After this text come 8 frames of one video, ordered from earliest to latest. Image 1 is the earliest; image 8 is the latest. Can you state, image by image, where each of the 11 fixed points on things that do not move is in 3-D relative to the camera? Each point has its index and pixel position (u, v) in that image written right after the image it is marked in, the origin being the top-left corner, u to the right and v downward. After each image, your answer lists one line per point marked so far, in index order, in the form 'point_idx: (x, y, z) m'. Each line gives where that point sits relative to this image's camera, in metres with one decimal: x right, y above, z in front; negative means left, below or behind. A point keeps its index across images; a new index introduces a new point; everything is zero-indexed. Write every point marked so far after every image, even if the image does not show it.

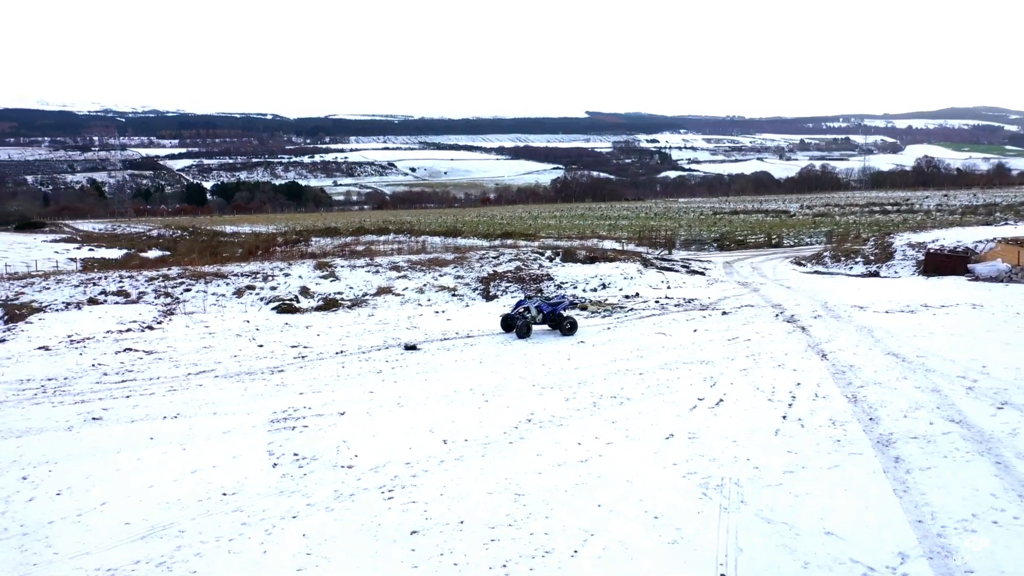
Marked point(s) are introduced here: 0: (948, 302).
0: (+6.6, -0.2, +12.4) m
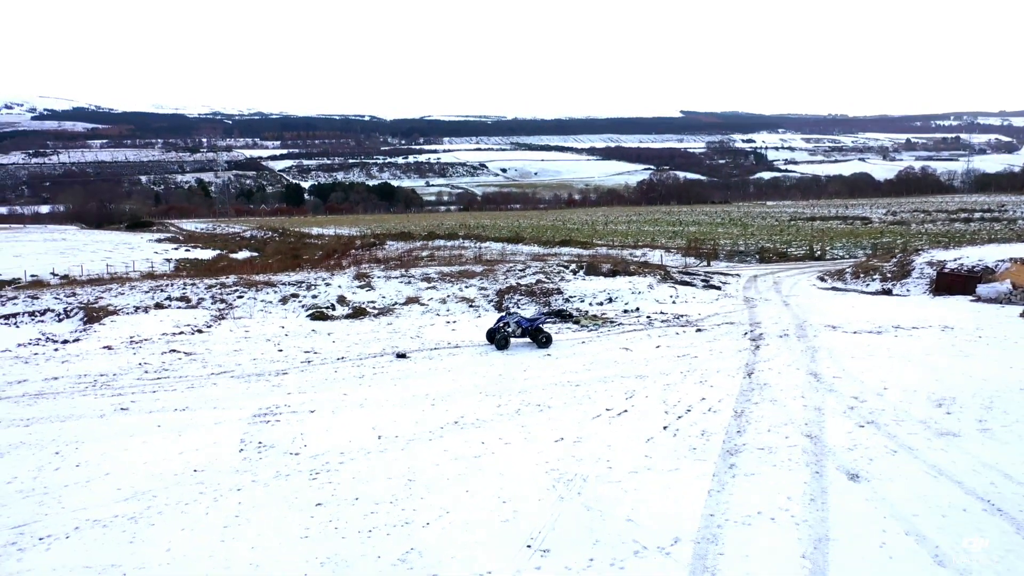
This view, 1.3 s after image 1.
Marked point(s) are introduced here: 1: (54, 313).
0: (+6.5, -0.6, +13.1) m
1: (-9.0, -0.5, +16.1) m
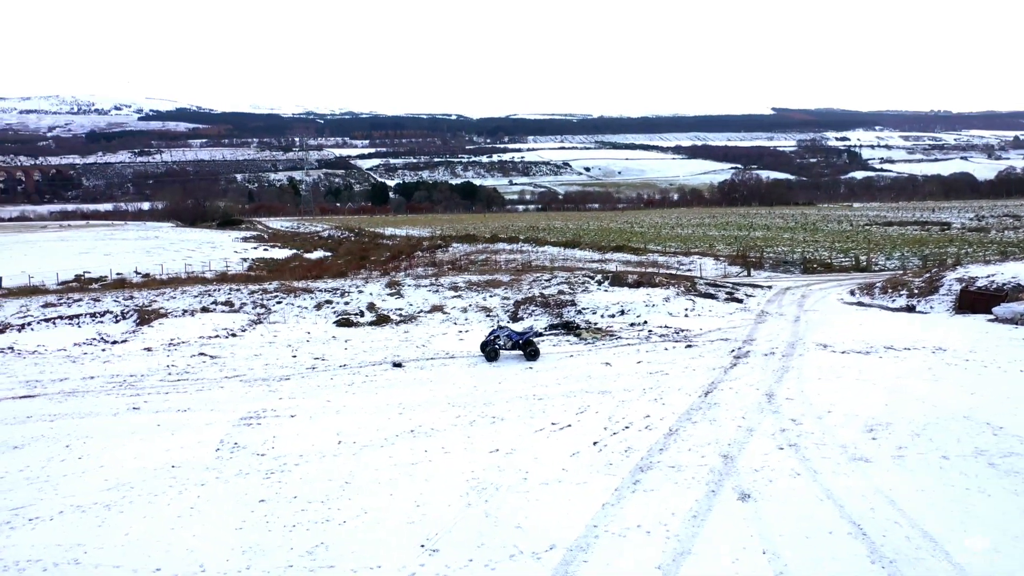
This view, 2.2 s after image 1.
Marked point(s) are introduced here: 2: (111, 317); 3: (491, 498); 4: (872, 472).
0: (+6.5, -0.9, +13.2) m
1: (-8.7, -0.6, +17.7) m
2: (-8.6, -0.6, +17.6) m
3: (-0.2, -1.8, +7.0) m
4: (+3.3, -1.7, +7.5) m
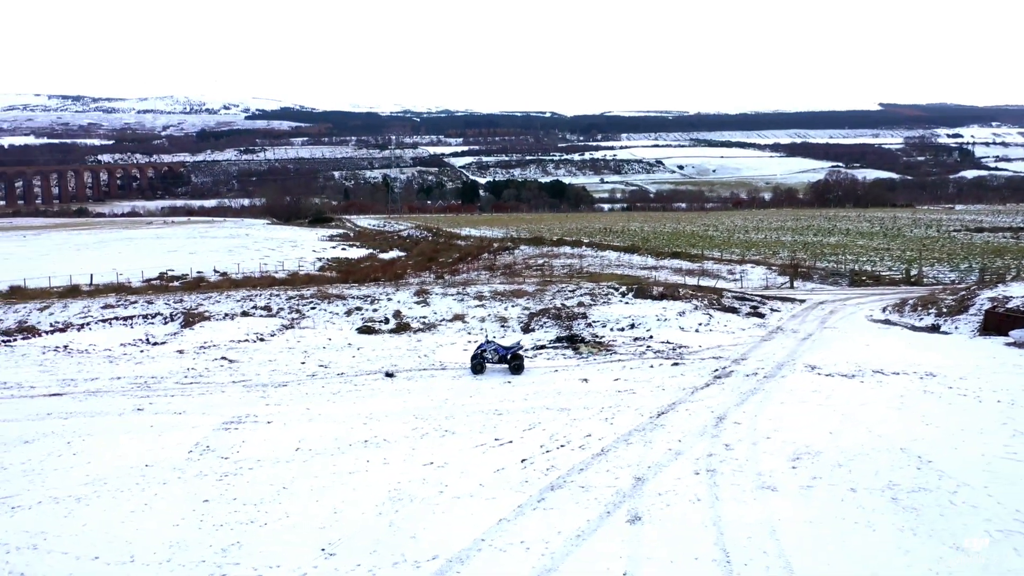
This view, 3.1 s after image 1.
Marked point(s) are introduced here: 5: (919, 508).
0: (+6.3, -1.3, +13.0) m
1: (-8.3, -0.7, +19.3) m
2: (-8.2, -0.7, +19.2) m
3: (-1.0, -2.1, +7.6) m
4: (+2.5, -2.0, +7.7) m
5: (+3.7, -2.0, +7.5) m
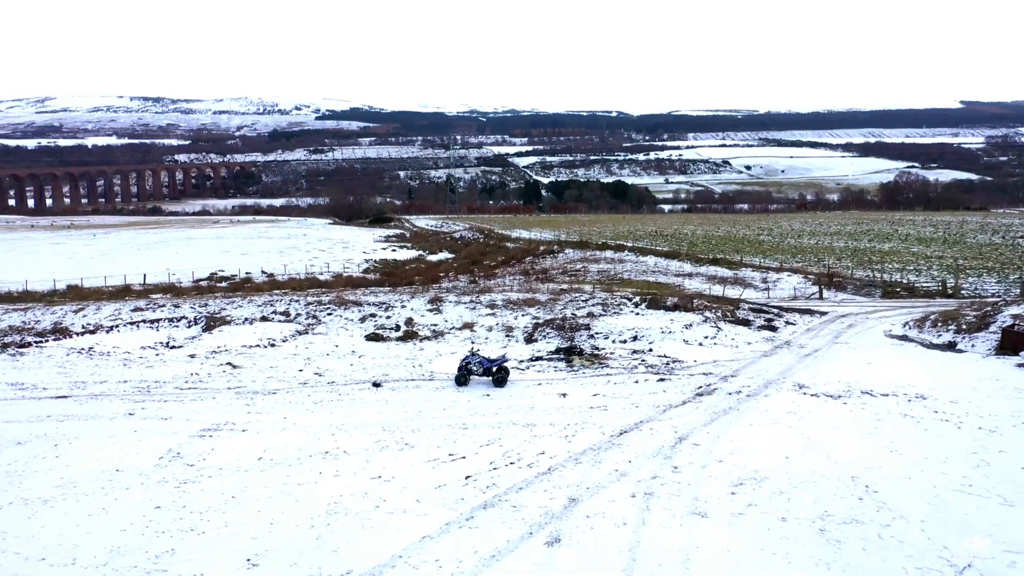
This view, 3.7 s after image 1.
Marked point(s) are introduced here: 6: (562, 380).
0: (+6.0, -1.6, +12.7) m
1: (-8.0, -0.8, +20.1) m
2: (-8.0, -0.8, +20.0) m
3: (-1.7, -2.3, +7.9) m
4: (+1.8, -2.3, +7.8) m
5: (+3.0, -2.3, +7.4) m
6: (+0.9, -1.5, +13.8) m
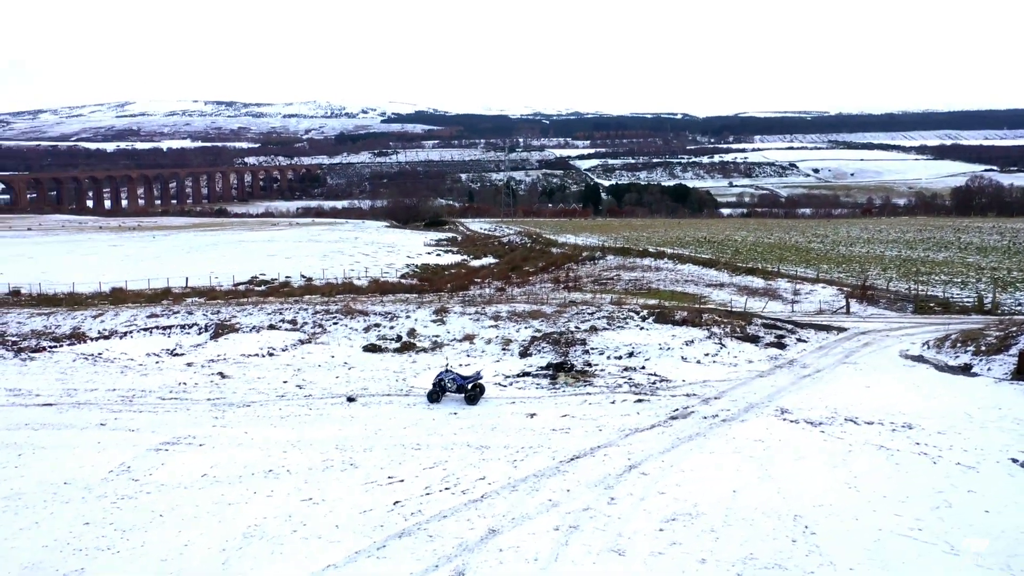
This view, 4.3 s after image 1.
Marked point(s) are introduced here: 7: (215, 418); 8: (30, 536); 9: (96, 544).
0: (+5.5, -1.9, +12.1) m
1: (-7.9, -1.0, +20.5) m
2: (-7.9, -1.0, +20.3) m
3: (-2.6, -2.5, +7.9) m
4: (+0.9, -2.5, +7.4) m
5: (+2.1, -2.6, +7.0) m
6: (+0.5, -1.8, +13.5) m
7: (-4.5, -2.0, +12.4) m
8: (-4.9, -2.5, +8.3) m
9: (-4.1, -2.5, +8.0) m
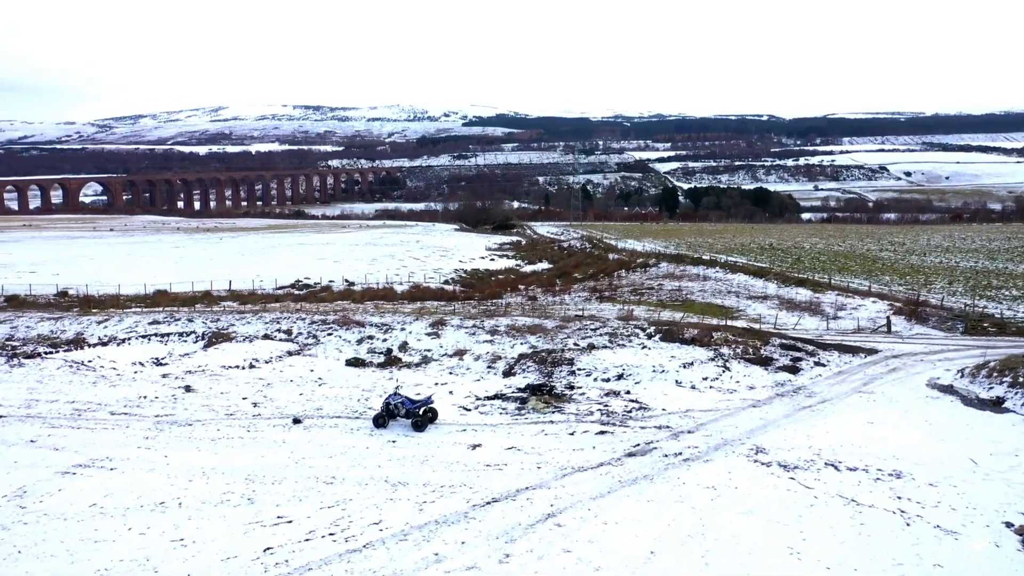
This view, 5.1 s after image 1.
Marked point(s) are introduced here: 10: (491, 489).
0: (+4.7, -2.3, +10.6) m
1: (-7.9, -1.2, +20.2) m
2: (-7.9, -1.2, +20.1) m
3: (-3.8, -2.7, +7.2) m
4: (-0.3, -2.8, +6.4) m
5: (+0.8, -2.8, +5.8) m
6: (-0.2, -2.1, +12.5) m
7: (-5.3, -2.2, +11.8) m
8: (-6.1, -2.7, +7.8) m
9: (-5.3, -2.7, +7.5) m
10: (-0.2, -2.4, +9.6) m
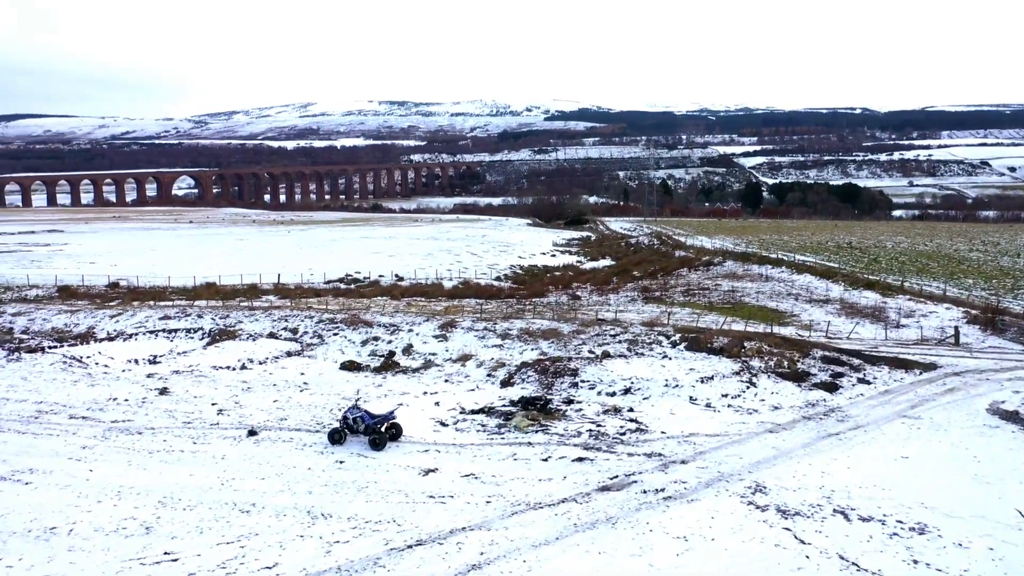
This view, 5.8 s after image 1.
0: (+4.1, -2.4, +8.8) m
1: (-7.5, -1.1, +19.5) m
2: (-7.5, -1.1, +19.4) m
3: (-4.7, -2.7, +6.2) m
4: (-1.3, -2.9, +5.1) m
5: (-0.2, -2.9, +4.4) m
6: (-0.6, -2.1, +11.1) m
7: (-5.7, -2.2, +10.9) m
8: (-6.9, -2.7, +7.1) m
9: (-6.2, -2.7, +6.6) m
10: (-0.9, -2.4, +8.3) m
